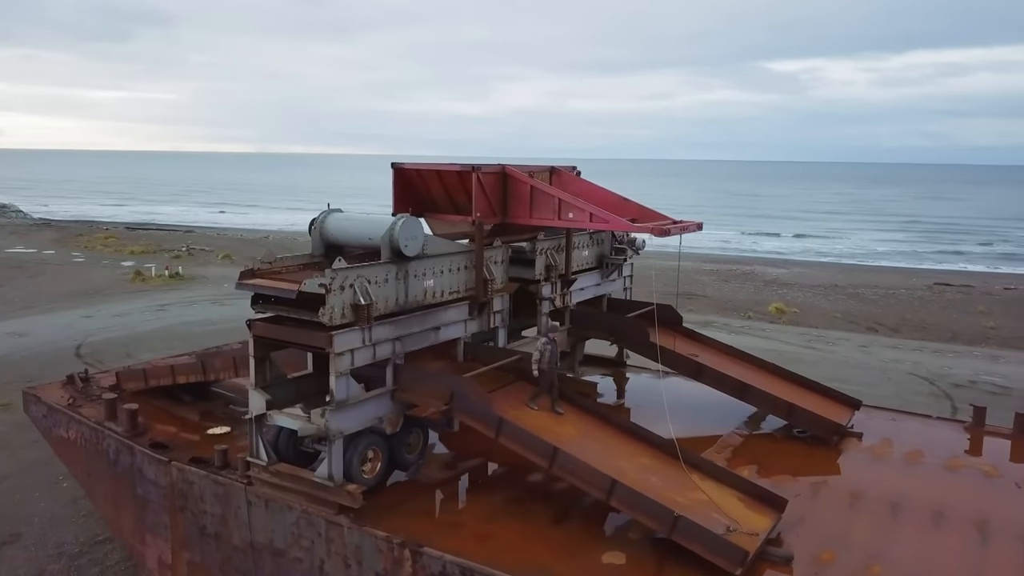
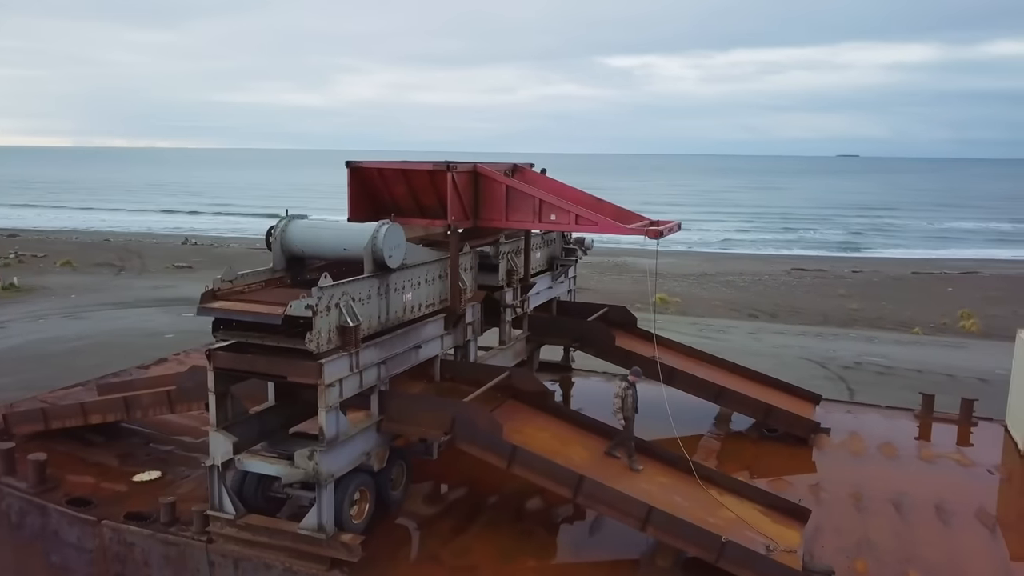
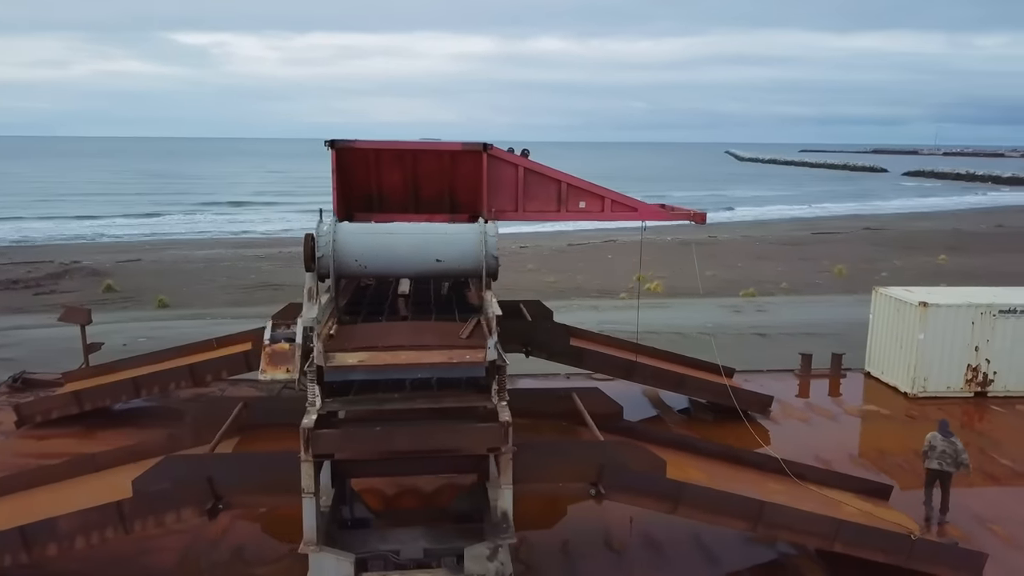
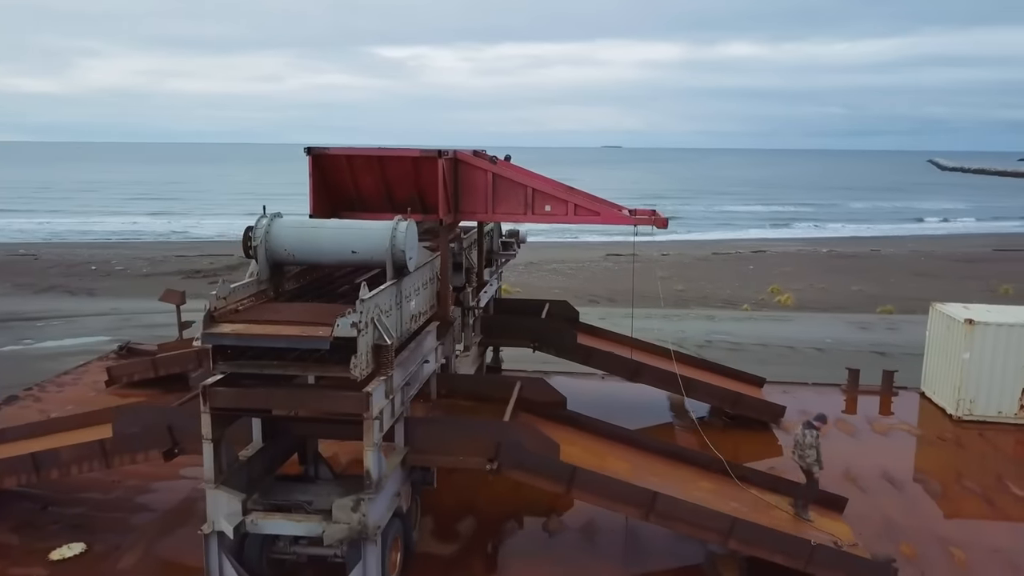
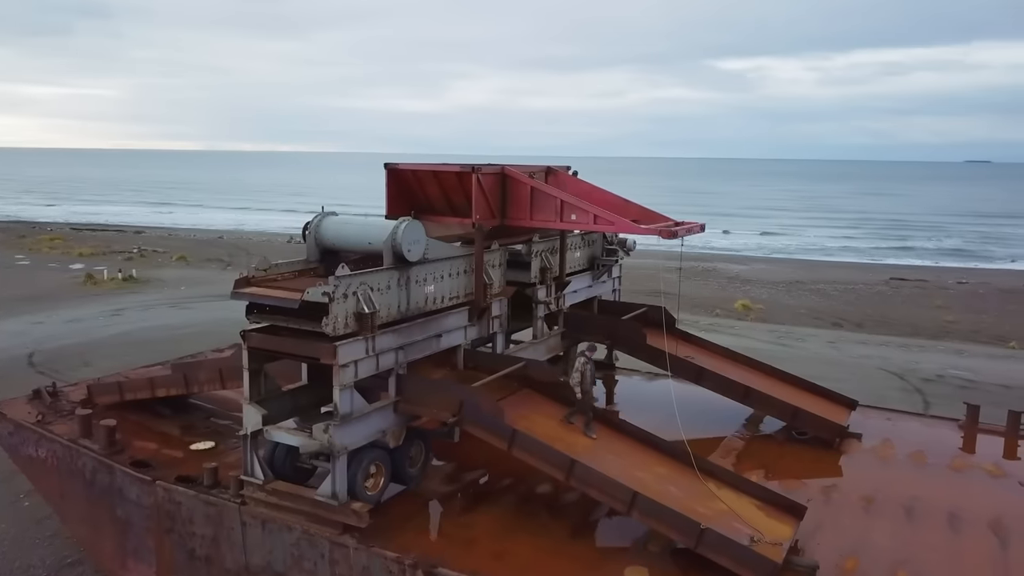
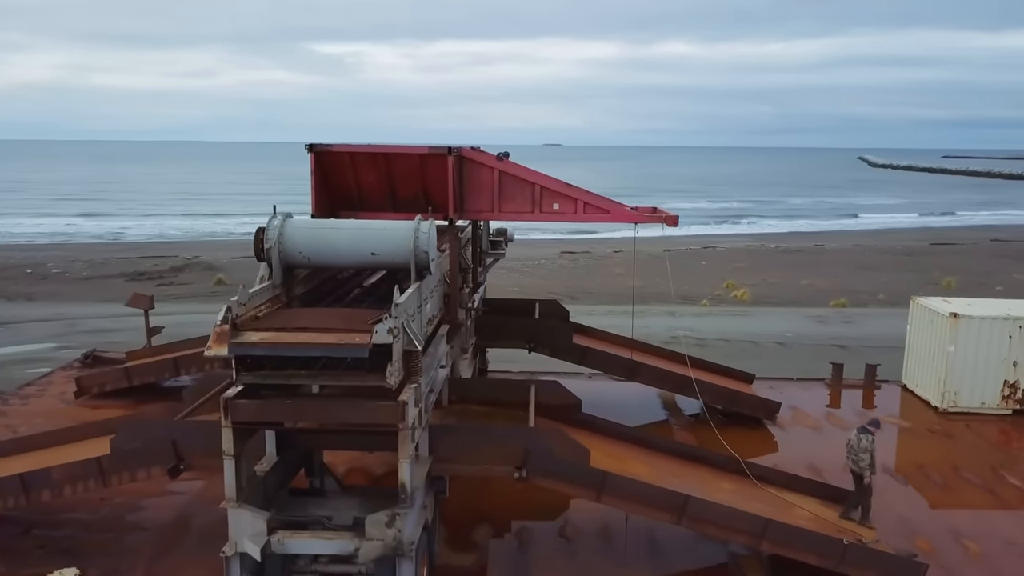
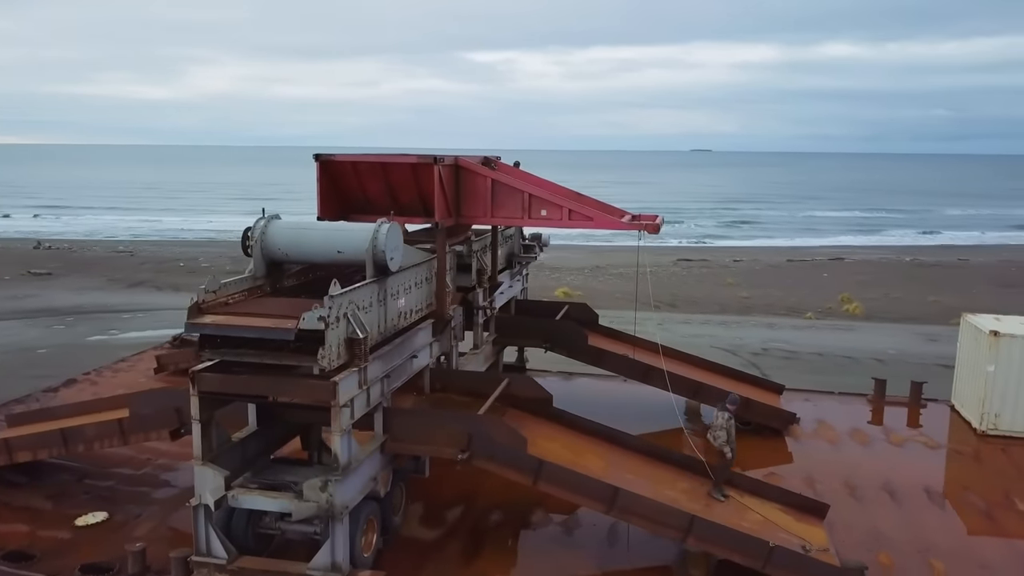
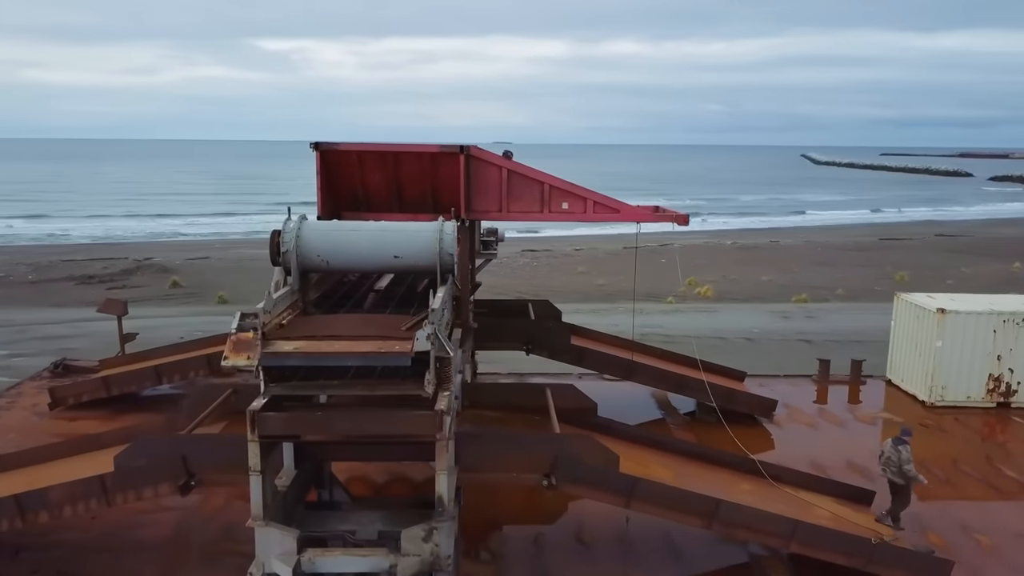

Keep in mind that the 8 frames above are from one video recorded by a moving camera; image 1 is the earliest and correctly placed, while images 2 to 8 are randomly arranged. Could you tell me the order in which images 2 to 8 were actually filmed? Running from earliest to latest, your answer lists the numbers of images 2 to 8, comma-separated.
5, 2, 7, 4, 6, 8, 3
